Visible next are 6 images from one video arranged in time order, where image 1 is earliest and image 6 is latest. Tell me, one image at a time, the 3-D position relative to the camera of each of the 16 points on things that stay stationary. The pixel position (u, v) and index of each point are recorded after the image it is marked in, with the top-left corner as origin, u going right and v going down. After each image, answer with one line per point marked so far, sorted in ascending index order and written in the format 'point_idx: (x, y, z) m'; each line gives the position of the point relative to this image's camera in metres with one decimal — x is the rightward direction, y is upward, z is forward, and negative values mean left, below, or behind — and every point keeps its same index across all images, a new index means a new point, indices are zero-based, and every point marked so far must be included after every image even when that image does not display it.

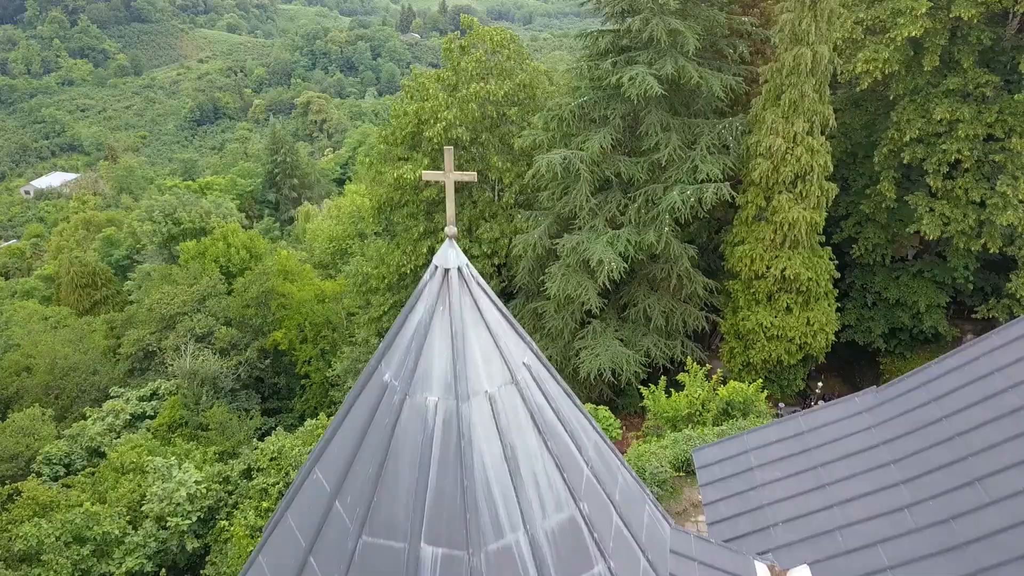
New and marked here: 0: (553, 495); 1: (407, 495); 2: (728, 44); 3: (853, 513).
0: (+0.2, -0.9, +3.6) m
1: (-0.4, -0.8, +3.4) m
2: (+4.1, +4.6, +15.5) m
3: (+3.2, -2.0, +7.6) m
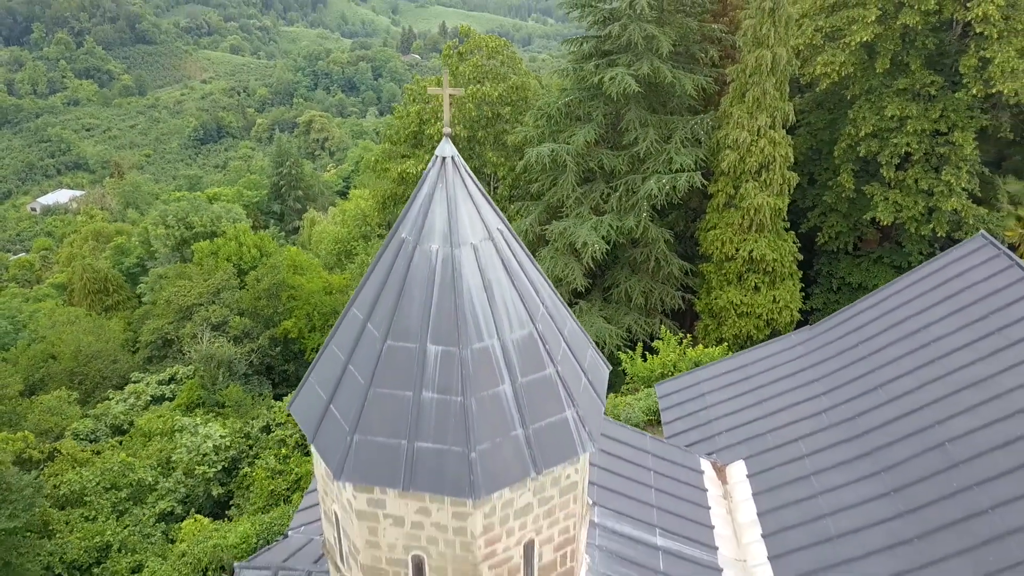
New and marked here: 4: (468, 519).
0: (0.0, -0.2, +5.1) m
1: (-0.6, -0.1, +4.9) m
2: (+4.0, +5.0, +17.2) m
3: (+3.0, -1.4, +9.1) m
4: (-0.3, -1.4, +4.9) m
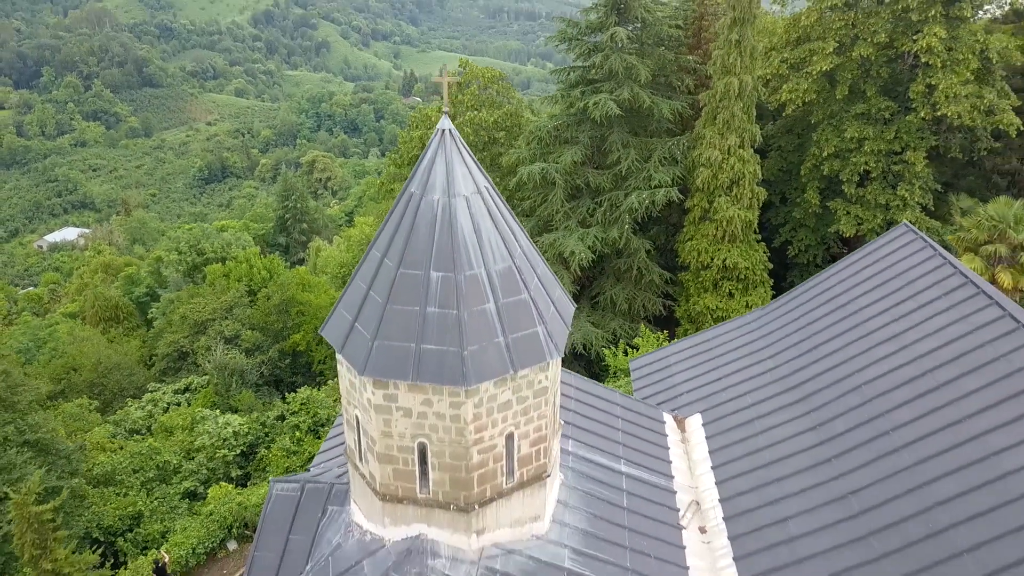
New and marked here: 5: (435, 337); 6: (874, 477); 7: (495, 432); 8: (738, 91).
0: (-0.1, +0.3, +6.6) m
1: (-0.7, +0.3, +6.4) m
2: (+3.8, +4.9, +18.9) m
3: (+2.9, -1.1, +10.5) m
4: (-0.4, -0.9, +6.4) m
5: (-0.6, -0.4, +6.3) m
6: (+3.5, -1.8, +7.8) m
7: (-0.1, -1.2, +6.7) m
8: (+4.8, +4.1, +17.1) m
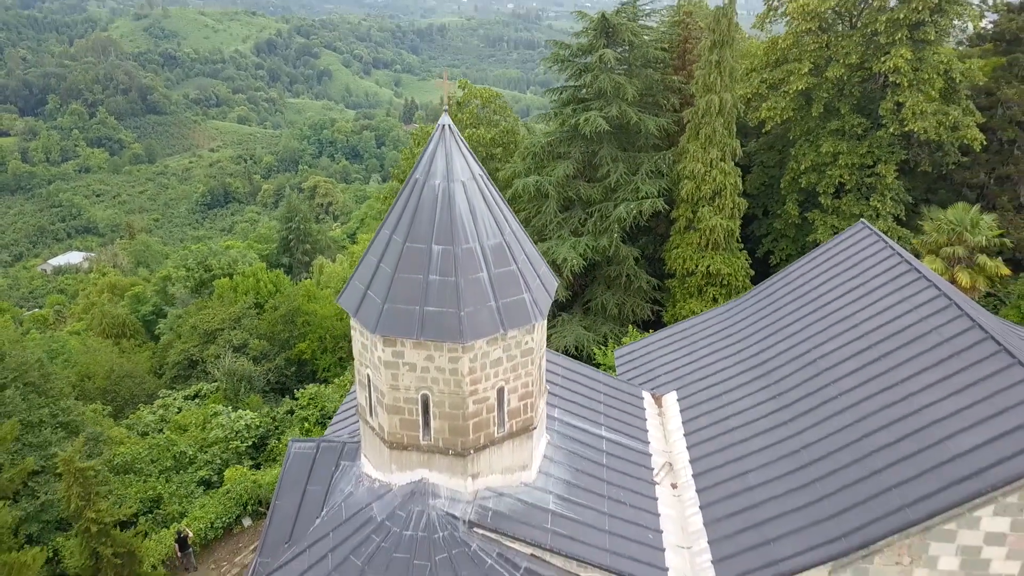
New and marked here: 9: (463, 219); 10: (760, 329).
0: (-0.2, +0.6, +7.7) m
1: (-0.8, +0.6, +7.5) m
2: (+3.7, +4.7, +20.2) m
3: (+2.8, -1.0, +11.6) m
4: (-0.5, -0.7, +7.4) m
5: (-0.7, -0.1, +7.4) m
6: (+3.4, -1.6, +8.8) m
7: (-0.2, -0.9, +7.7) m
8: (+4.7, +4.0, +18.3) m
9: (-0.5, +0.6, +7.6) m
10: (+3.5, -0.6, +11.5) m
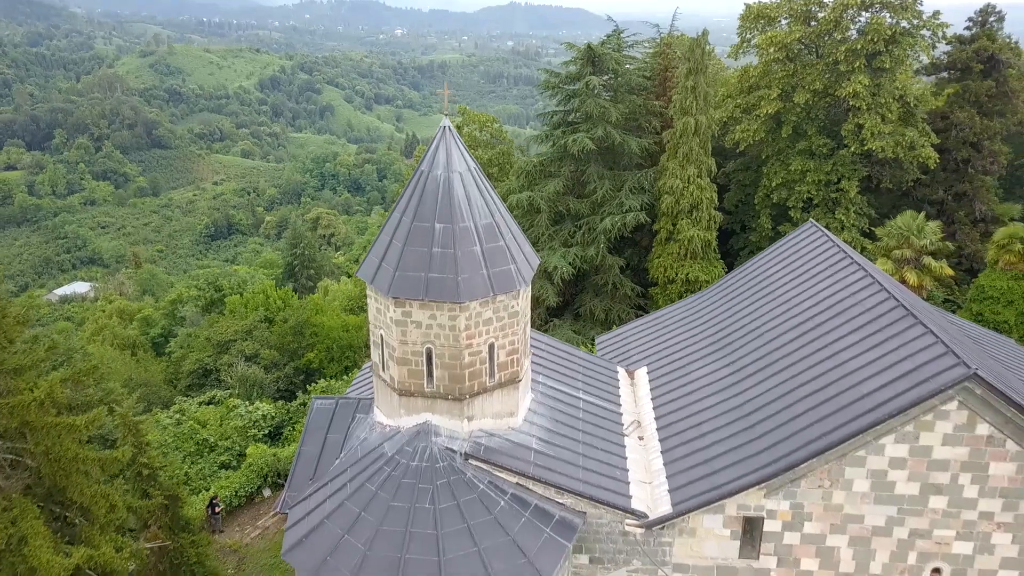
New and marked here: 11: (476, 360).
0: (-0.3, +0.9, +9.4) m
1: (-0.9, +0.9, +9.2) m
2: (+3.6, +4.5, +22.0) m
3: (+2.7, -0.9, +13.2) m
4: (-0.6, -0.3, +9.1) m
5: (-0.8, +0.2, +9.0) m
6: (+3.2, -1.3, +10.4) m
7: (-0.4, -0.6, +9.3) m
8: (+4.5, +3.9, +20.1) m
9: (-0.6, +1.0, +9.2) m
10: (+3.4, -0.4, +13.2) m
11: (-0.4, -0.8, +9.4) m
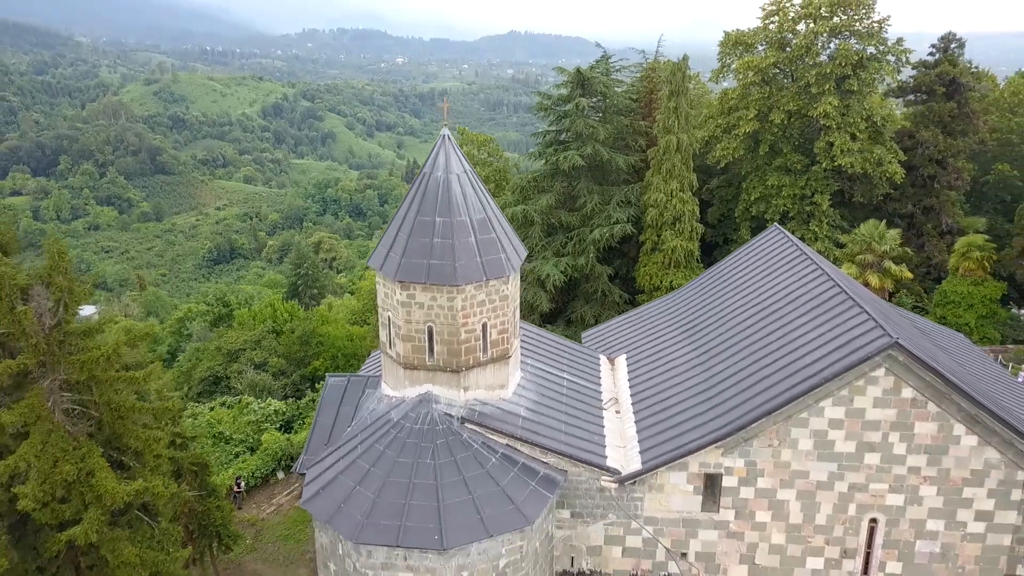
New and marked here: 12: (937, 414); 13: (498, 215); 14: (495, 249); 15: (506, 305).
0: (-0.5, +1.0, +10.9) m
1: (-1.0, +1.1, +10.7) m
2: (+3.5, +4.3, +23.6) m
3: (+2.5, -0.8, +14.6) m
4: (-0.7, -0.1, +10.5) m
5: (-0.9, +0.4, +10.5) m
6: (+3.1, -1.1, +11.8) m
7: (-0.5, -0.4, +10.8) m
8: (+4.4, +3.8, +21.7) m
9: (-0.7, +1.1, +10.7) m
10: (+3.2, -0.3, +14.6) m
11: (-0.5, -0.6, +10.8) m
12: (+5.2, -1.5, +9.9) m
13: (-0.2, +1.0, +11.2) m
14: (-0.2, +0.5, +10.8) m
15: (-0.1, -0.2, +11.1) m
